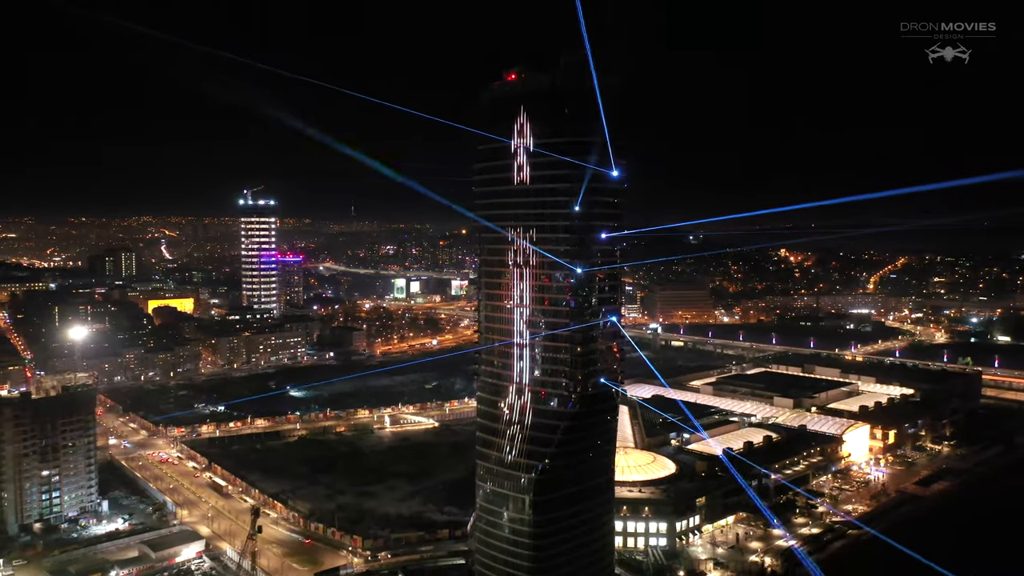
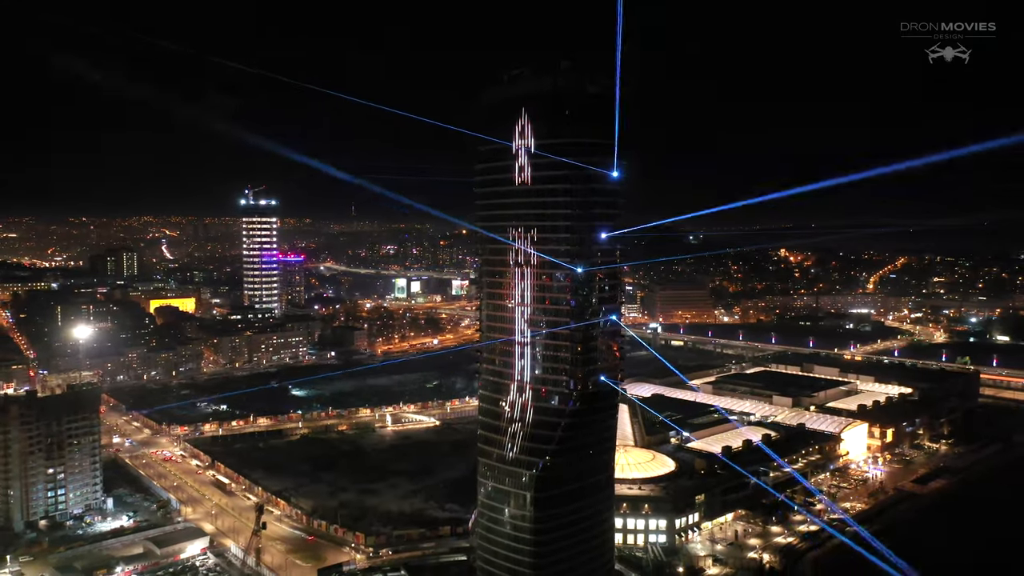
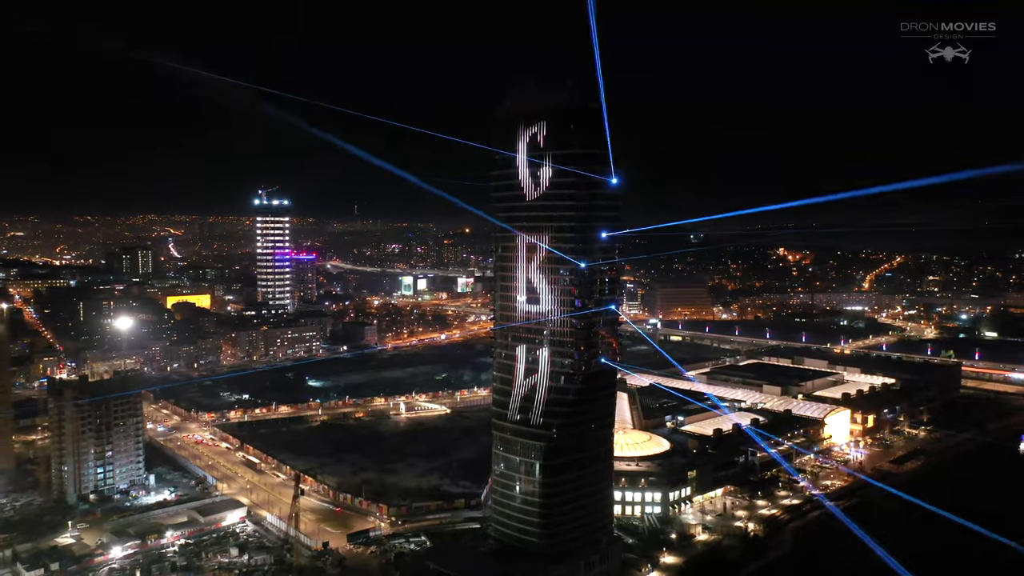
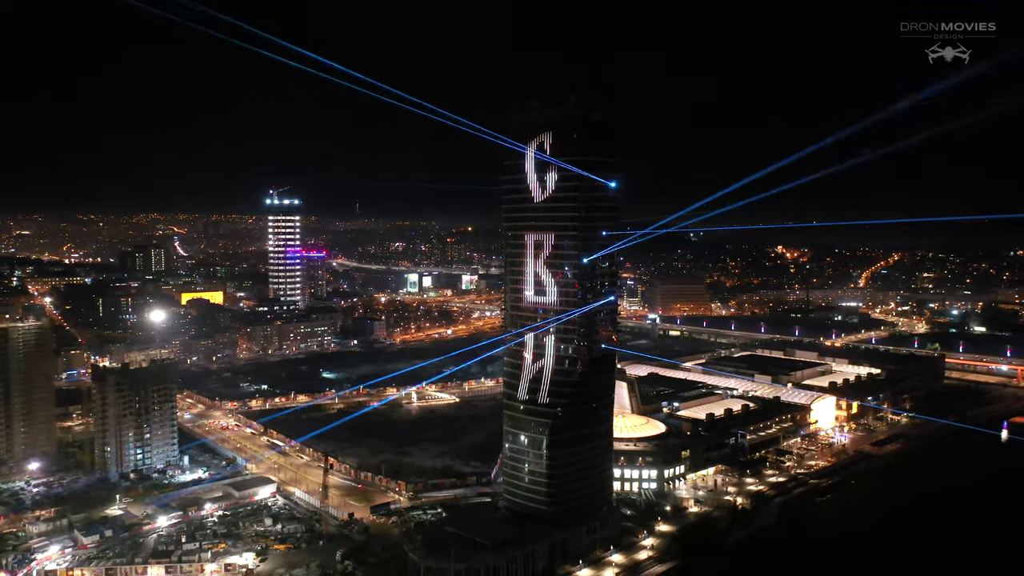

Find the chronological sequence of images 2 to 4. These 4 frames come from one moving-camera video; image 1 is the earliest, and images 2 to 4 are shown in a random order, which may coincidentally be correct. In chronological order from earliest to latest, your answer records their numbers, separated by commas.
2, 3, 4
